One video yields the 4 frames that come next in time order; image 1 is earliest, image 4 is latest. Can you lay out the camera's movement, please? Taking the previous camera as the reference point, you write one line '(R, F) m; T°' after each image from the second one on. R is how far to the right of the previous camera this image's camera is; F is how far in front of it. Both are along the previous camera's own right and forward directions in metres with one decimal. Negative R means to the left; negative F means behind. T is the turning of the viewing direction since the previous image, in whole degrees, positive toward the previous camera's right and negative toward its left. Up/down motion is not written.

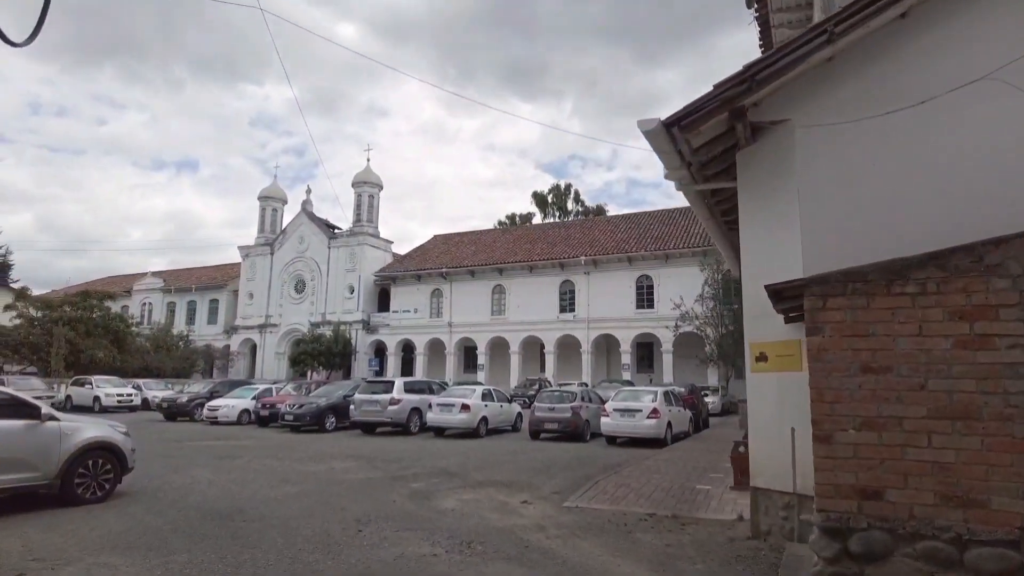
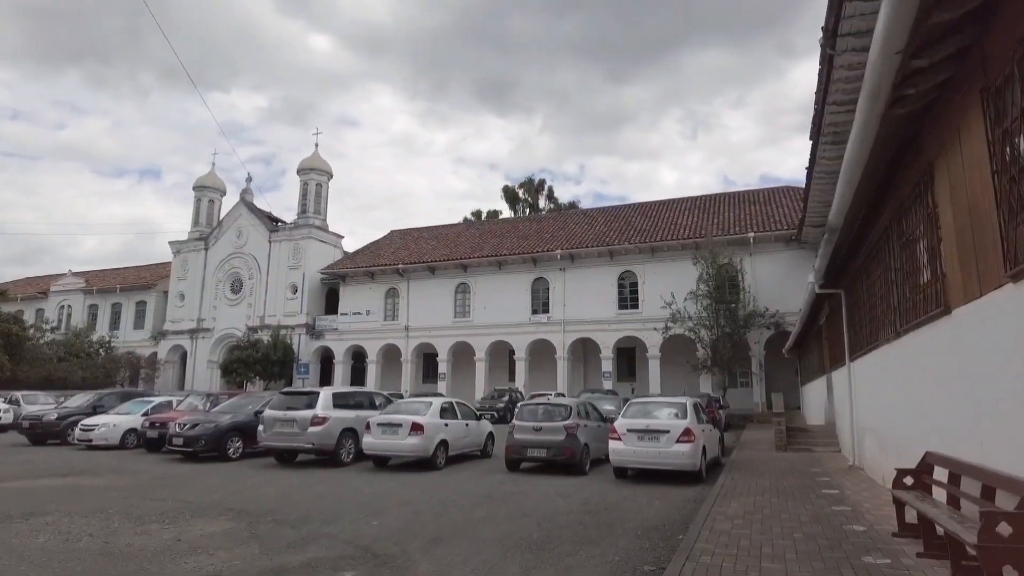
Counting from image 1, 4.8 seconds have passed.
(-0.2, +4.9) m; +3°
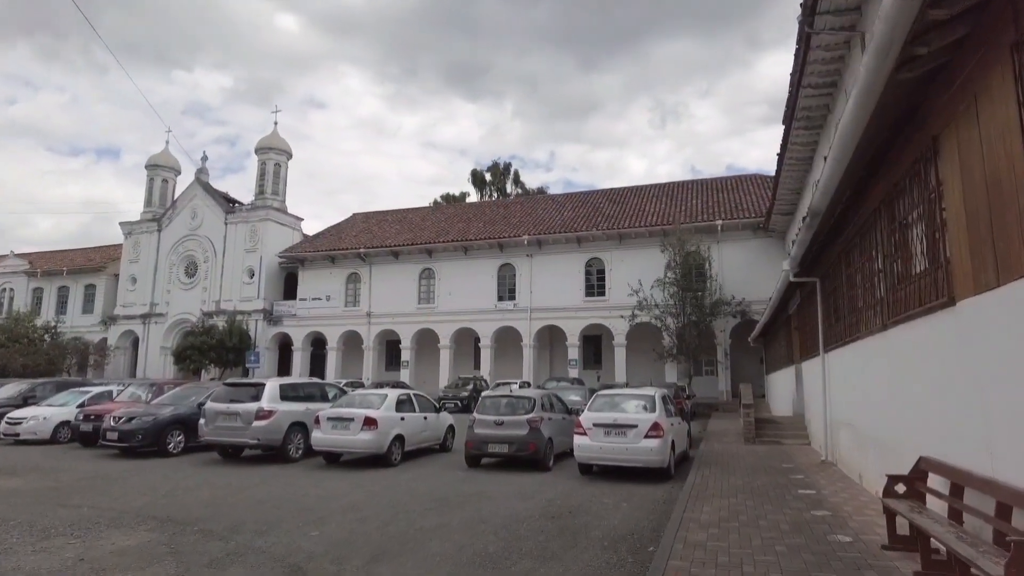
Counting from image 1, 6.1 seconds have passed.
(+0.1, +0.8) m; +3°
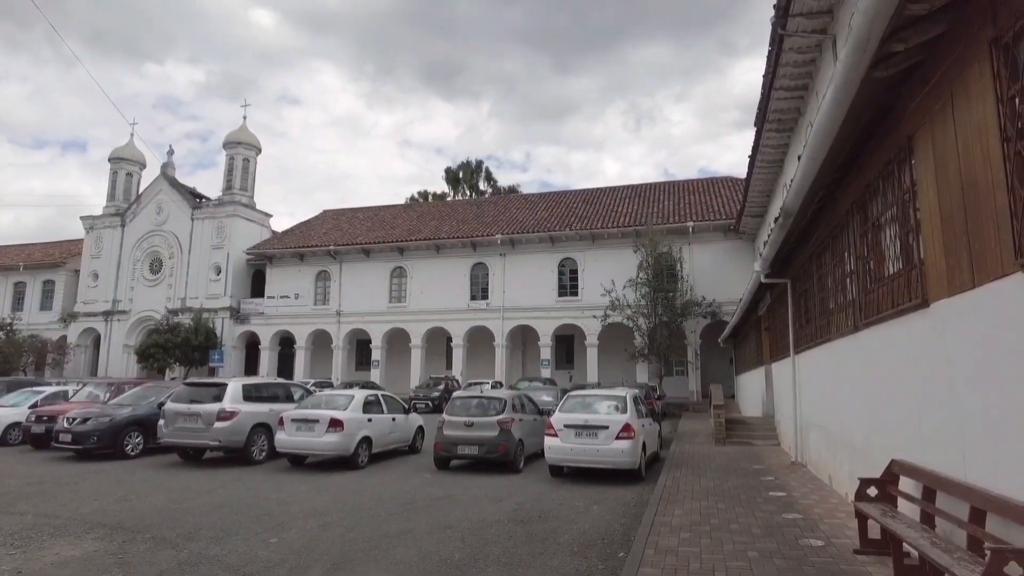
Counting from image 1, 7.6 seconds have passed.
(0.0, +0.2) m; +2°
